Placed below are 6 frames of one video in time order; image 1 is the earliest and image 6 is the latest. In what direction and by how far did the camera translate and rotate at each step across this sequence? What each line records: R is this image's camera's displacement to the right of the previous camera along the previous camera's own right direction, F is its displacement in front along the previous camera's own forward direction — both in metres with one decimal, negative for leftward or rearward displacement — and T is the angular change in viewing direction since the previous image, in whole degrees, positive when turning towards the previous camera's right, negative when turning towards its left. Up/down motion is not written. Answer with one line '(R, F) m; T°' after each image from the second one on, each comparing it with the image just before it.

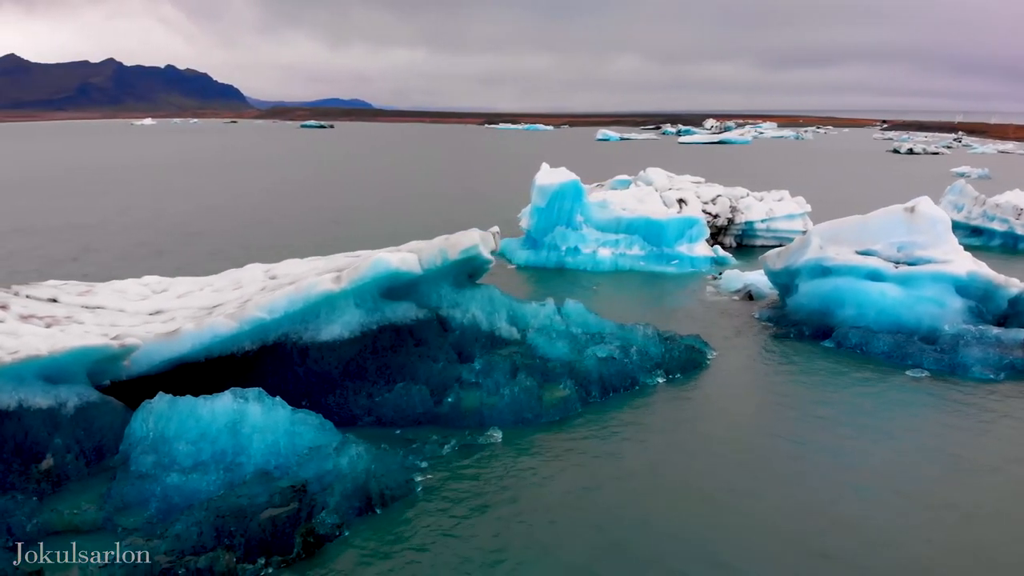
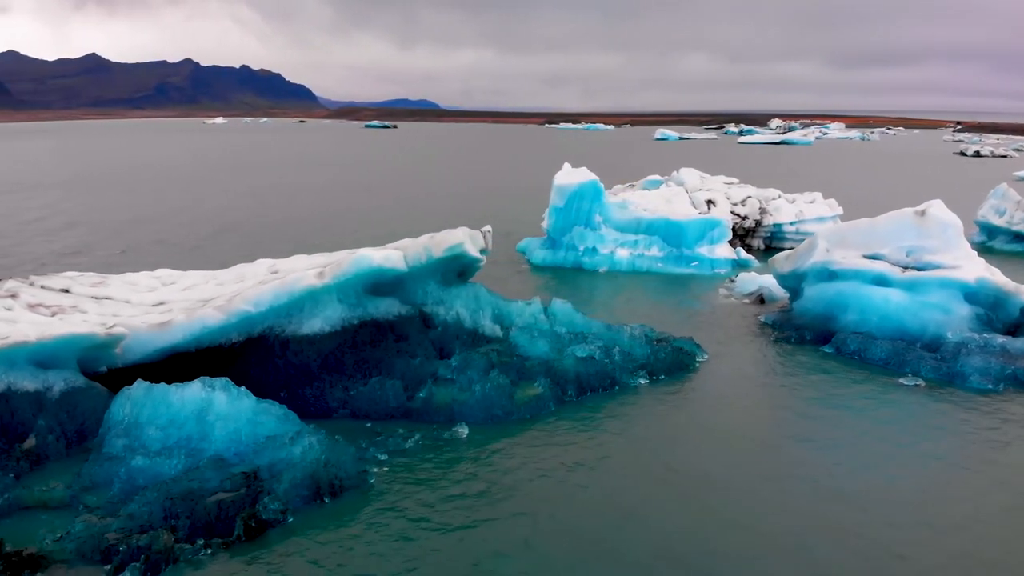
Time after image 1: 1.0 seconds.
(+1.2, -0.1) m; -5°
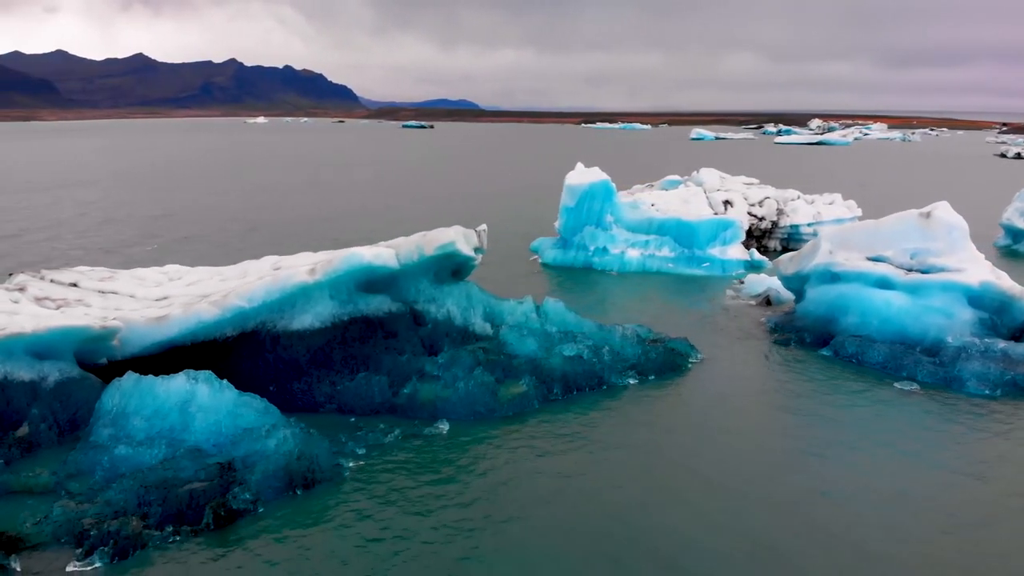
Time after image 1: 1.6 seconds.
(+0.7, -0.1) m; -3°
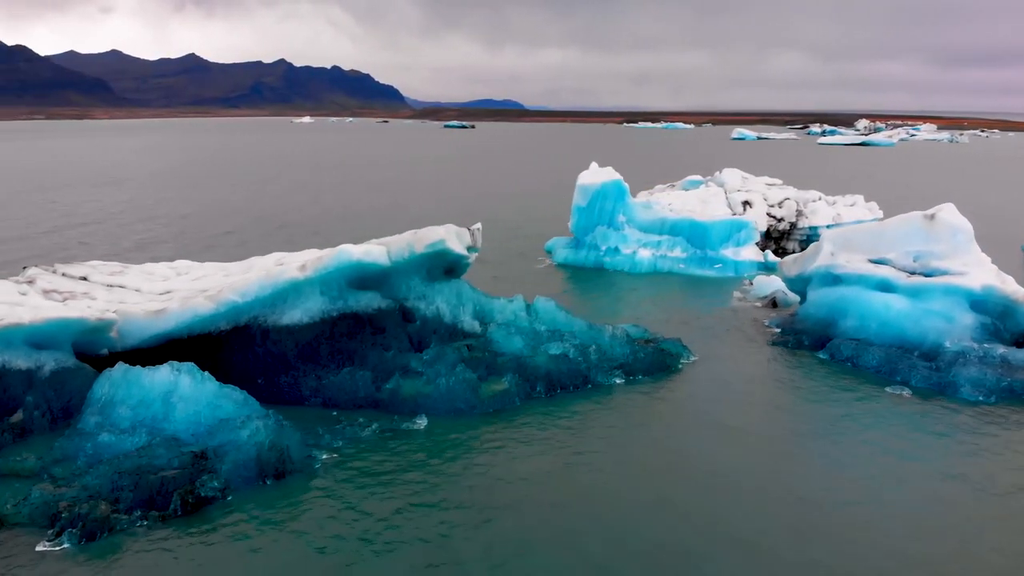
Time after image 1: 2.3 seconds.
(+0.8, -0.1) m; -3°
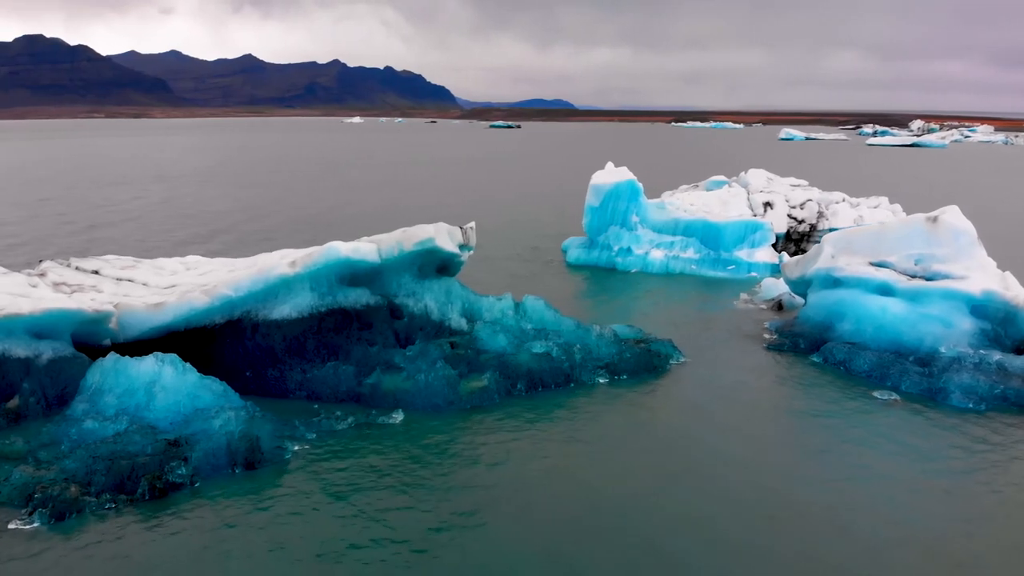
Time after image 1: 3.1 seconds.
(+1.0, -0.1) m; -4°
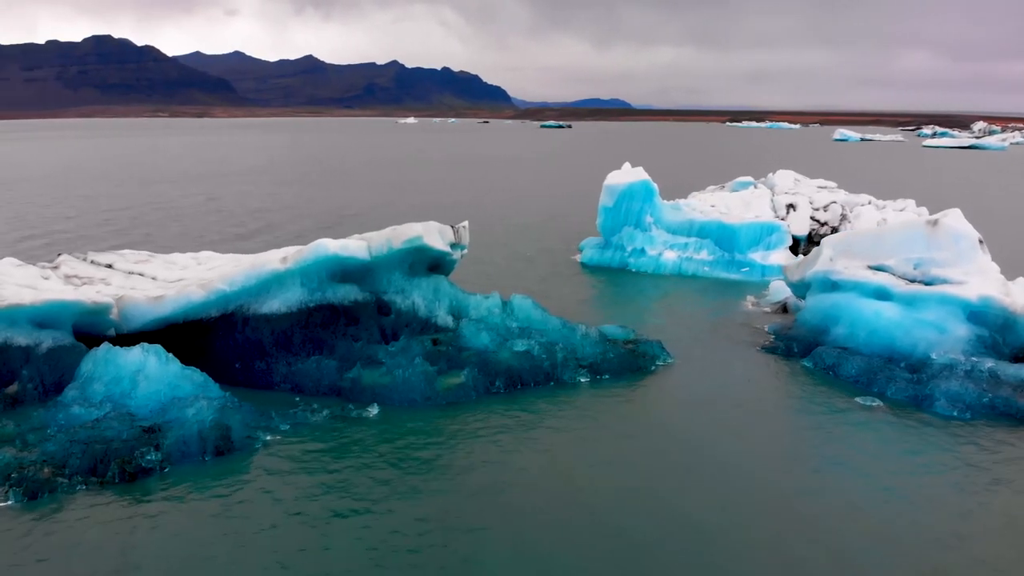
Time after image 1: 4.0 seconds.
(+1.1, -0.1) m; -4°
